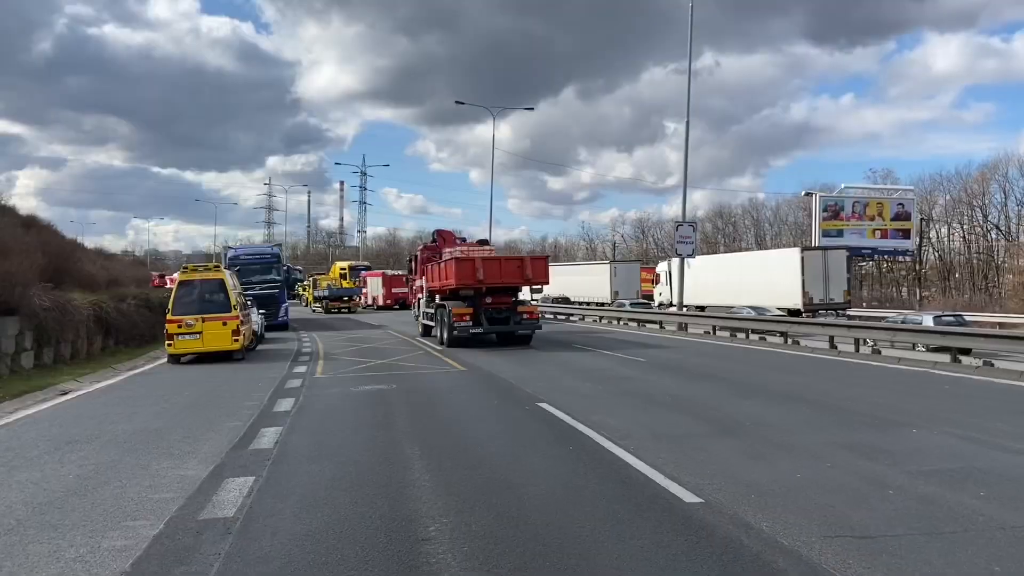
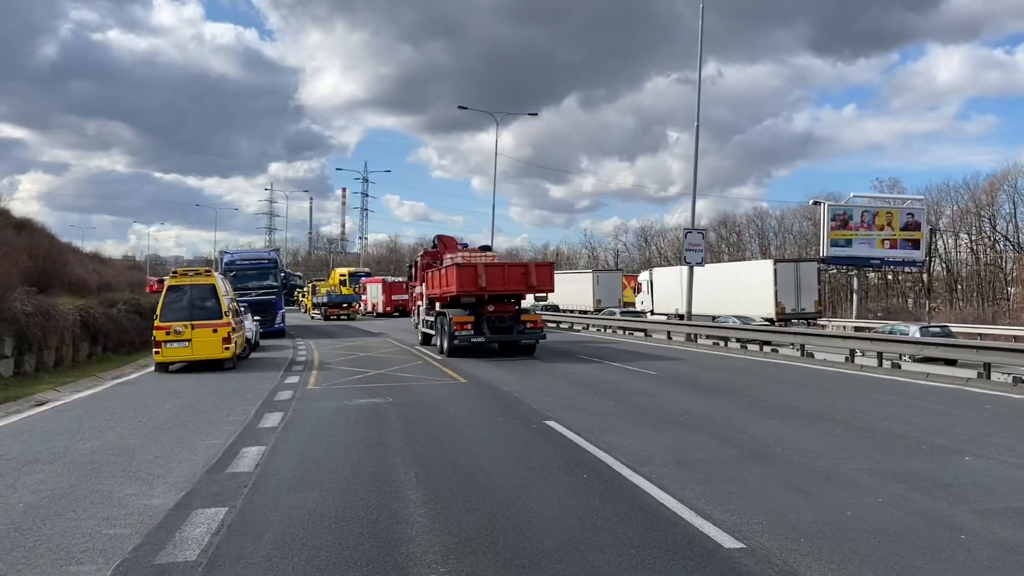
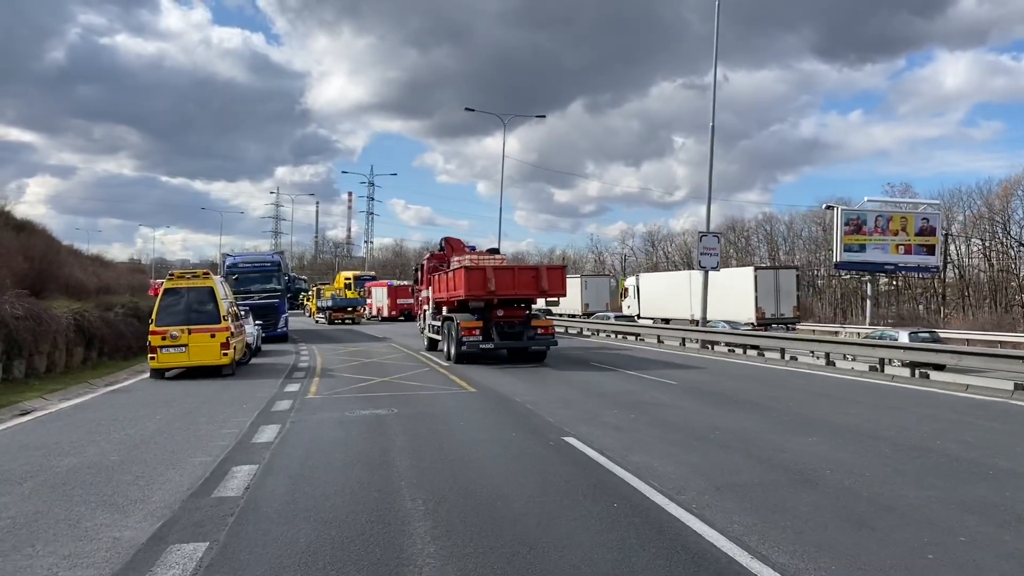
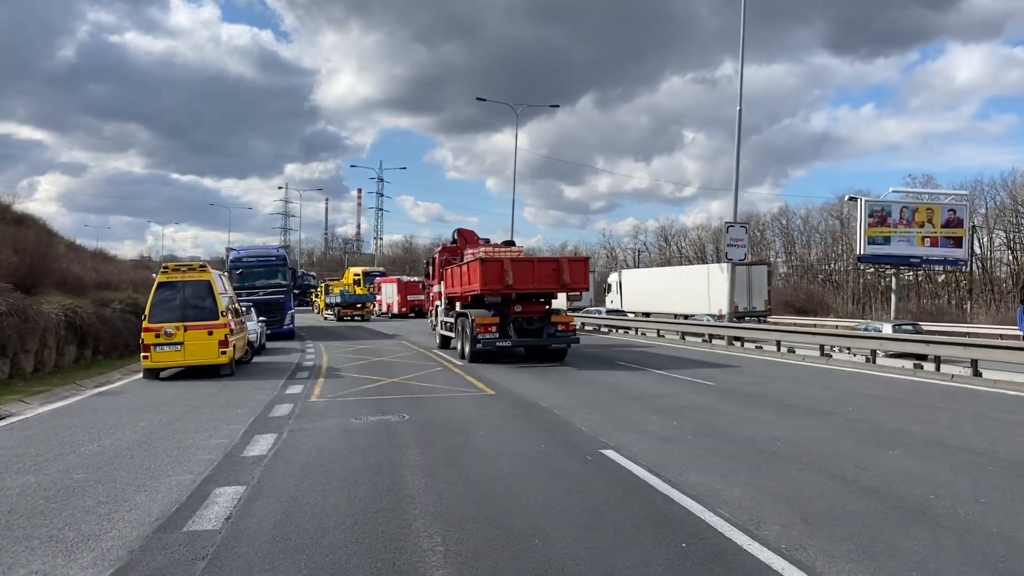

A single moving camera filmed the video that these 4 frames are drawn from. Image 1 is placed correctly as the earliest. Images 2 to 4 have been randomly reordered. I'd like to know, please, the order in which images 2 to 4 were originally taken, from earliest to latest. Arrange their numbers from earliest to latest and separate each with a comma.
2, 3, 4
